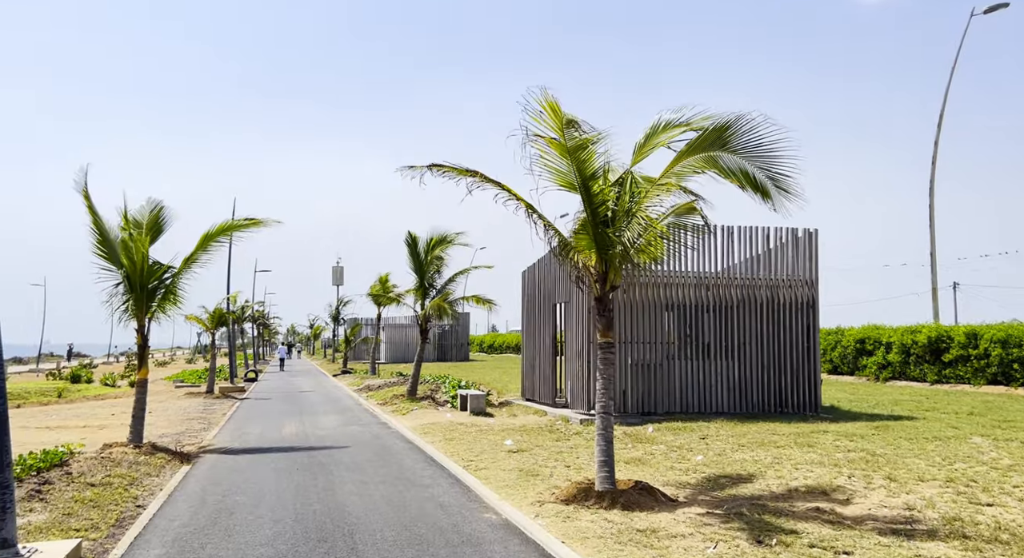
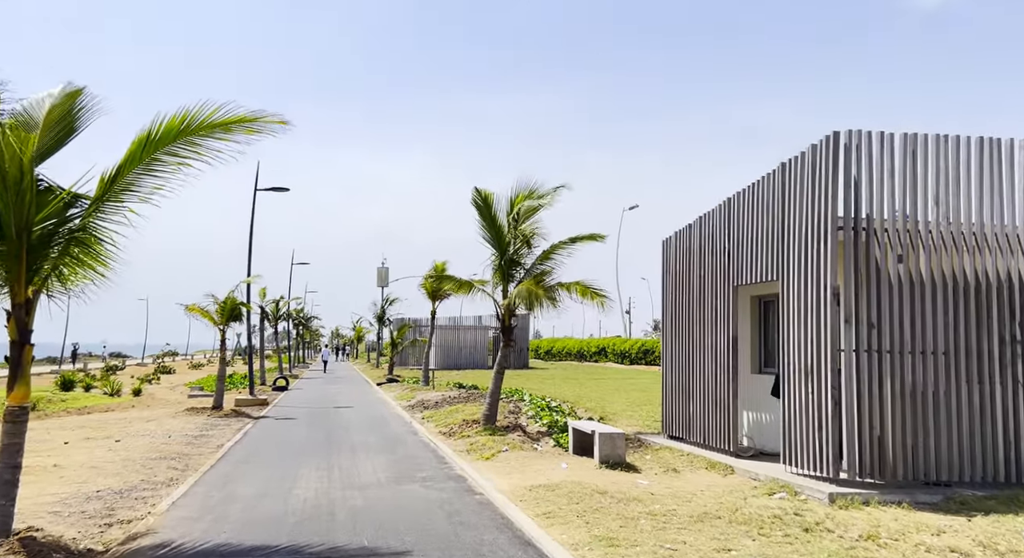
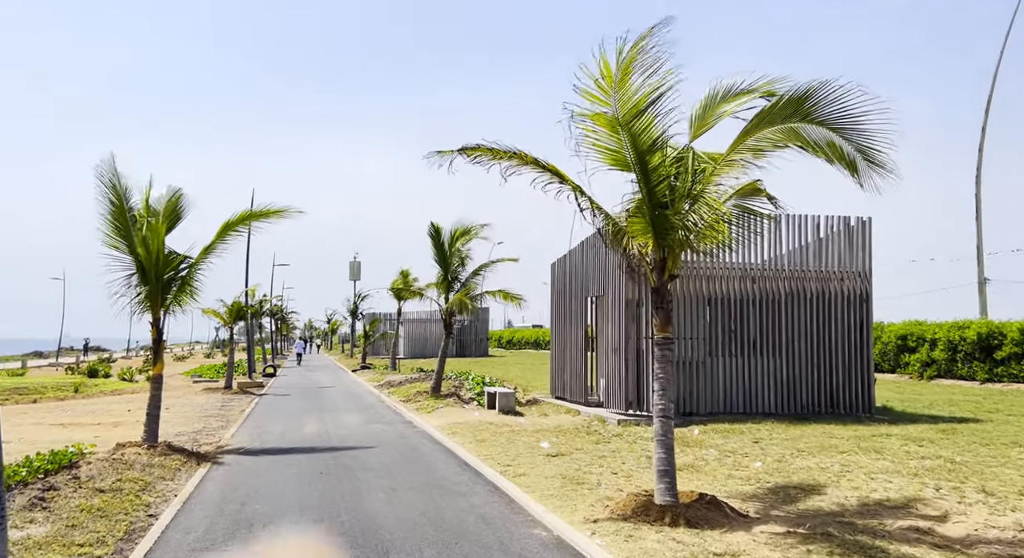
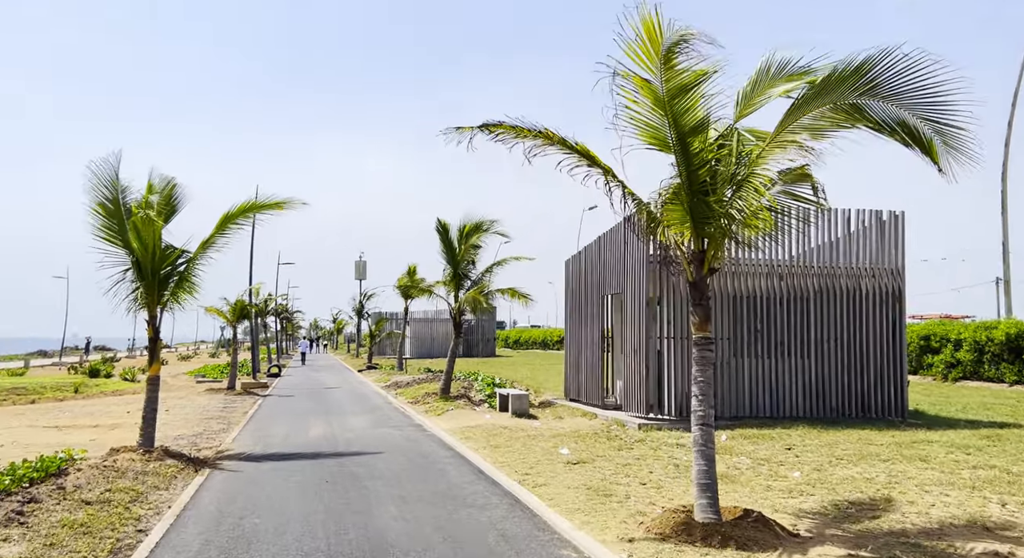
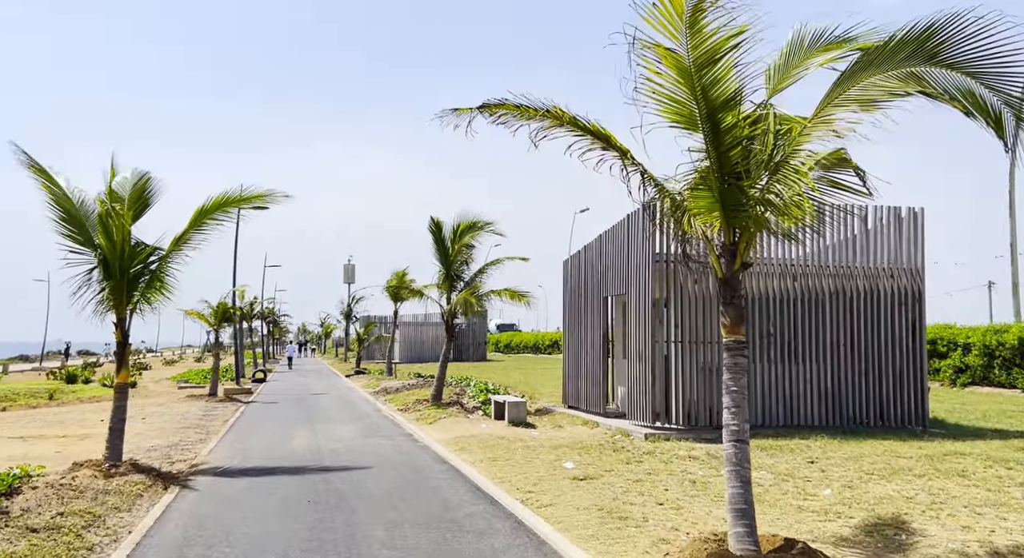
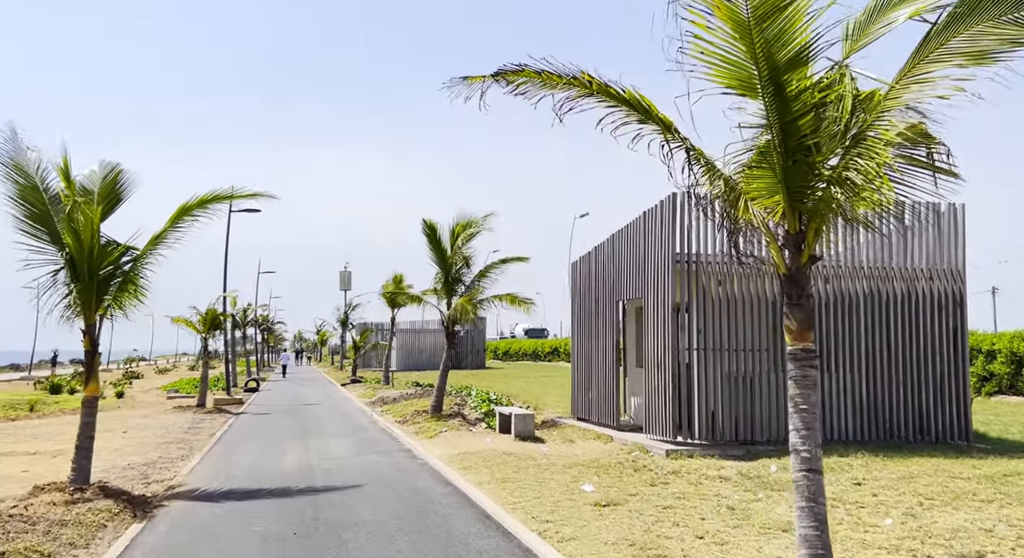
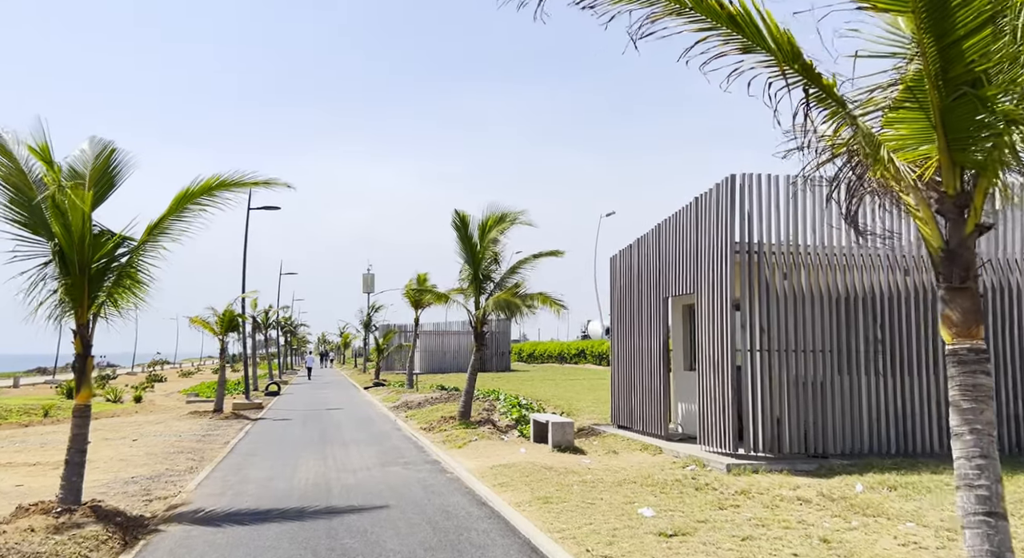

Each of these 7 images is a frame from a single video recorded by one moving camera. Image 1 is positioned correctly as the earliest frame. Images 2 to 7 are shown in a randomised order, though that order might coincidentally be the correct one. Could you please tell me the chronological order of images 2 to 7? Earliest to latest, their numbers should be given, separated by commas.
3, 4, 5, 6, 7, 2
